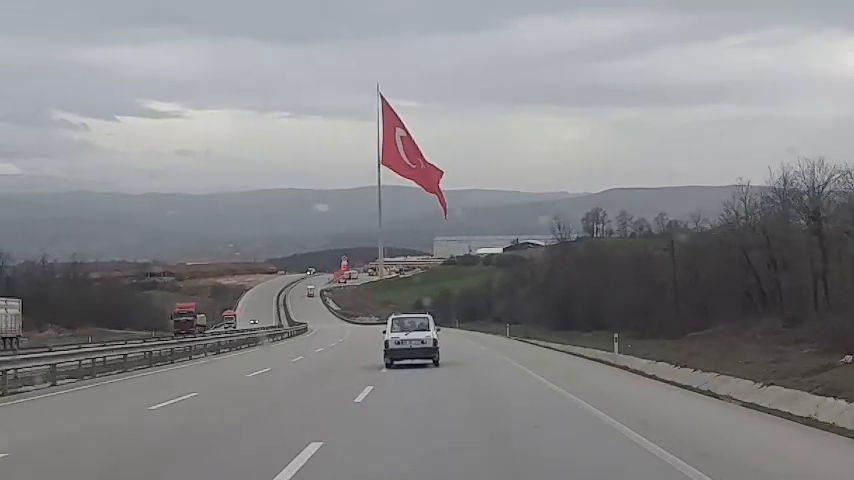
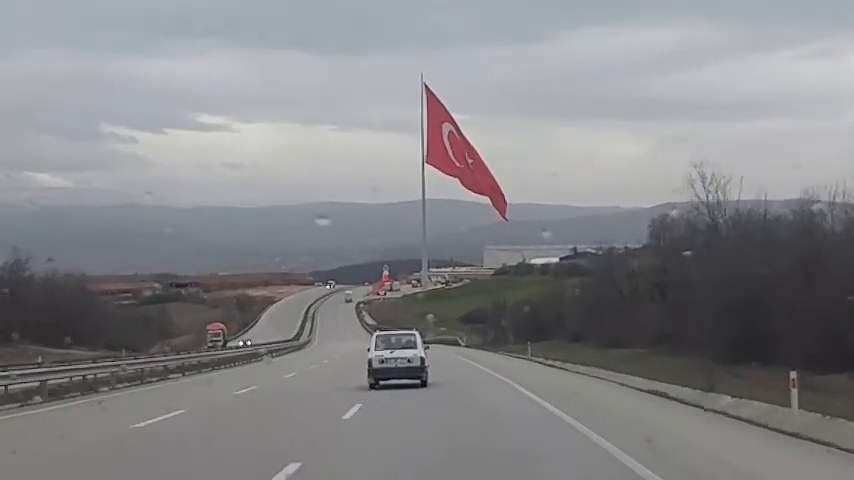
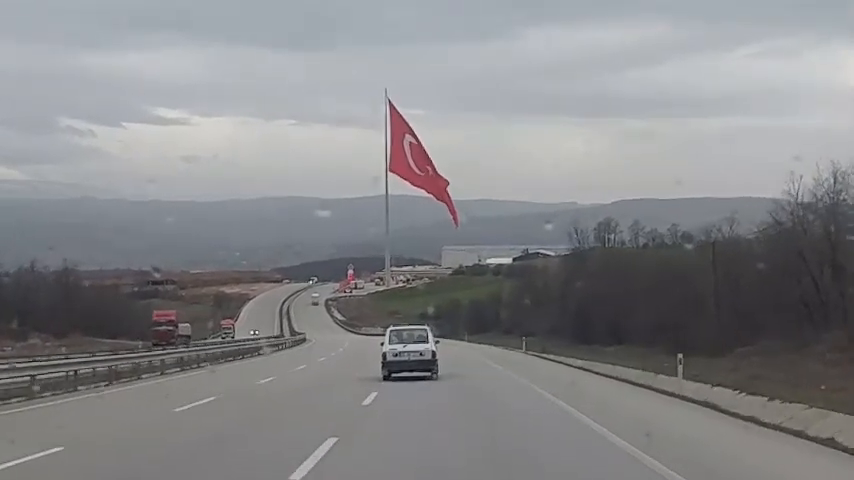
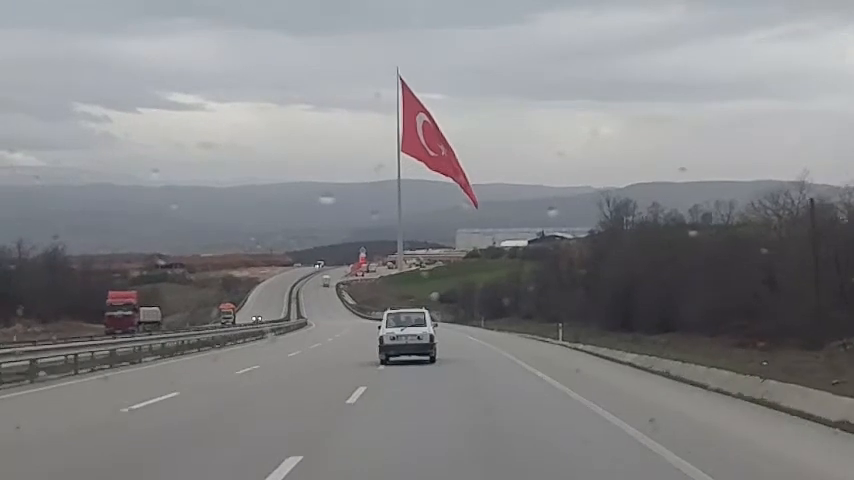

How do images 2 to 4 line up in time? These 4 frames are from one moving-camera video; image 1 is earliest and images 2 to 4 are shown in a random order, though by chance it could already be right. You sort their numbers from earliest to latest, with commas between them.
3, 4, 2
